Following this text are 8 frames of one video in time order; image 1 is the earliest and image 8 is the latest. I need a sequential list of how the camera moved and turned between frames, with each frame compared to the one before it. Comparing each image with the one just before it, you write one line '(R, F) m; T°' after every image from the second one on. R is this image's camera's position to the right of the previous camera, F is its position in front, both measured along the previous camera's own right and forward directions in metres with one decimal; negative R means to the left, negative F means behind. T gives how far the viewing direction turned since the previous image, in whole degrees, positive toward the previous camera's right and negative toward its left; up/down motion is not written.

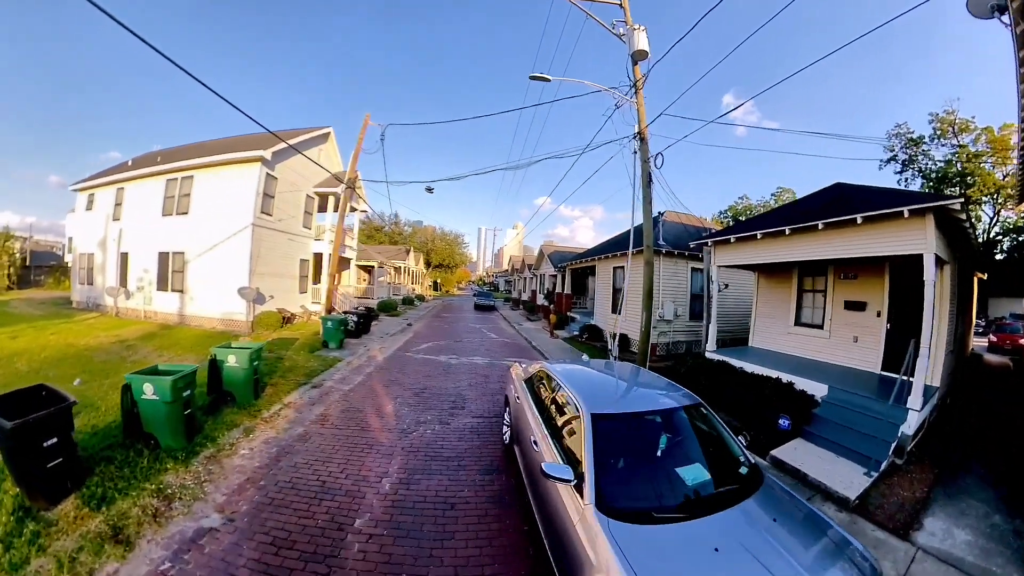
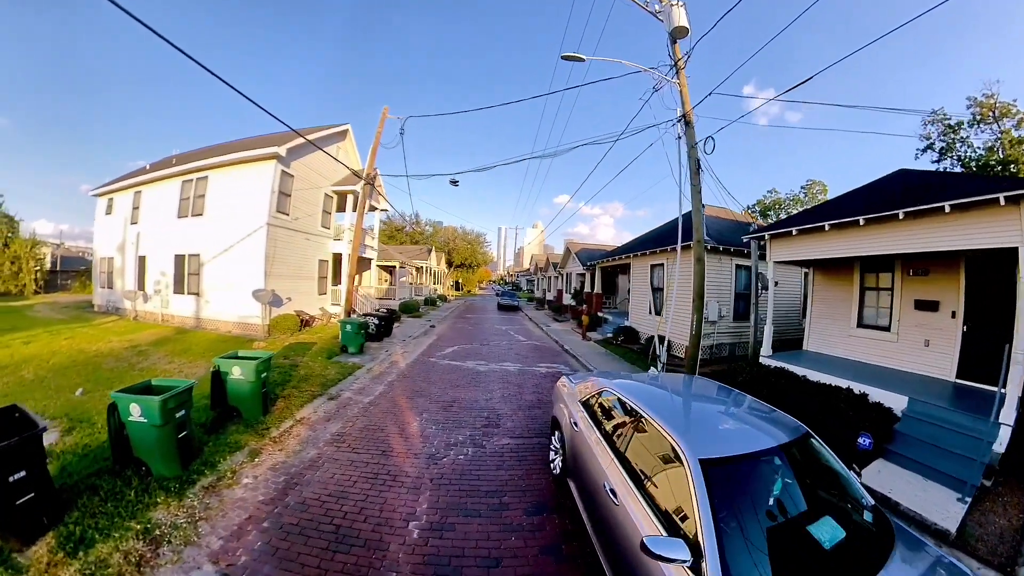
(-0.2, +0.8) m; -2°
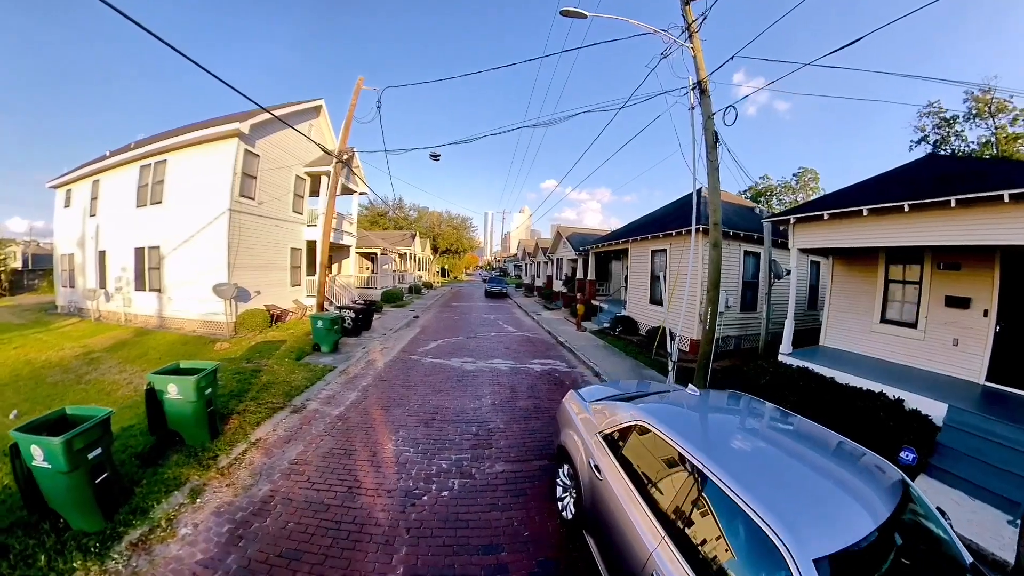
(-0.1, +0.8) m; +1°
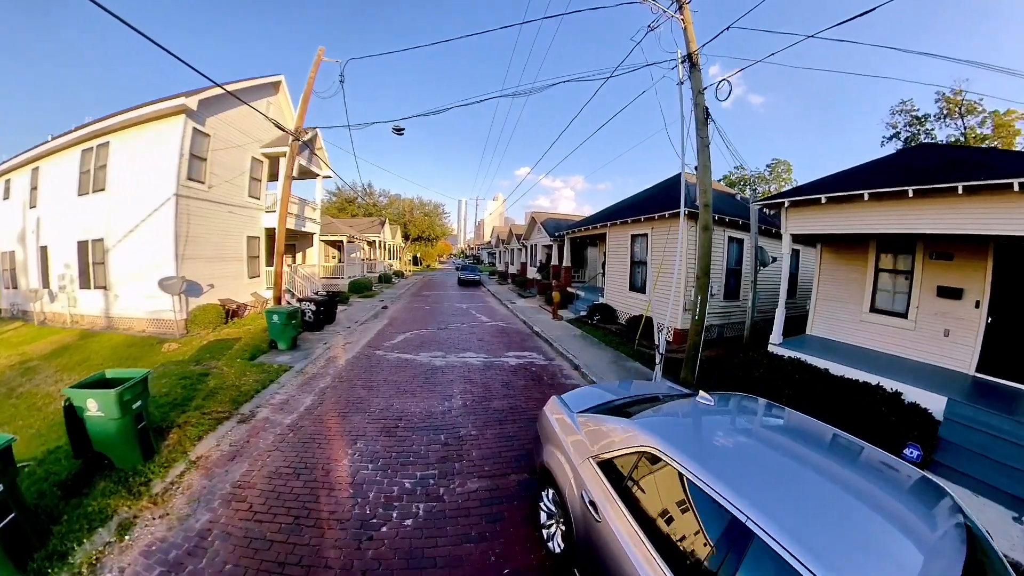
(0.0, +0.5) m; +3°
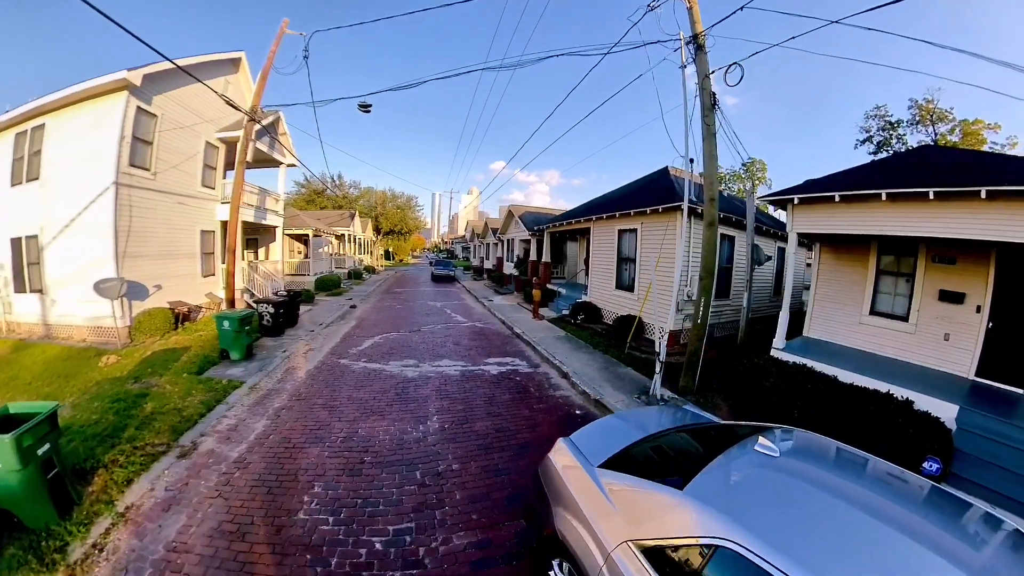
(-0.1, +0.7) m; +3°
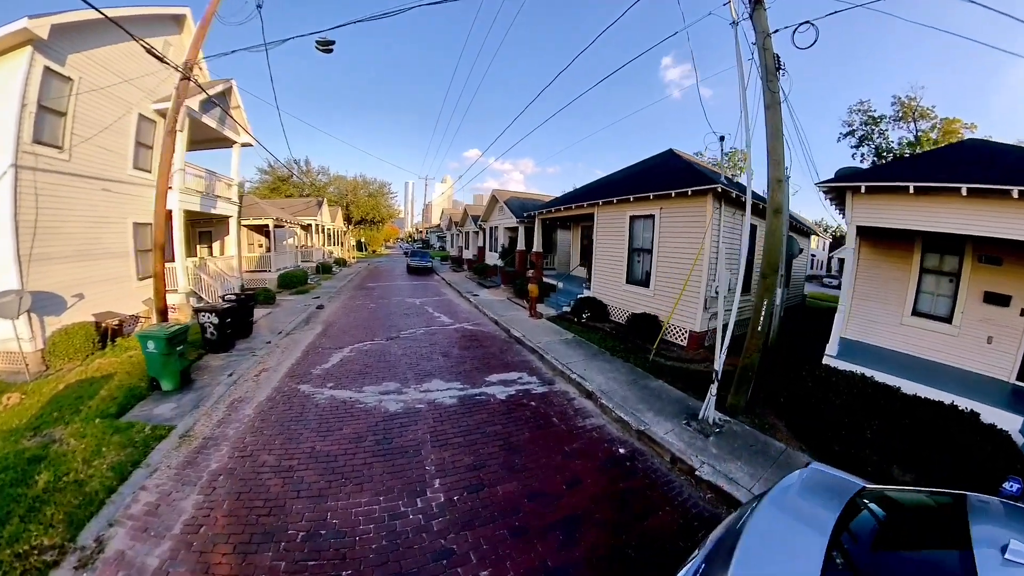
(-0.4, +1.3) m; +3°
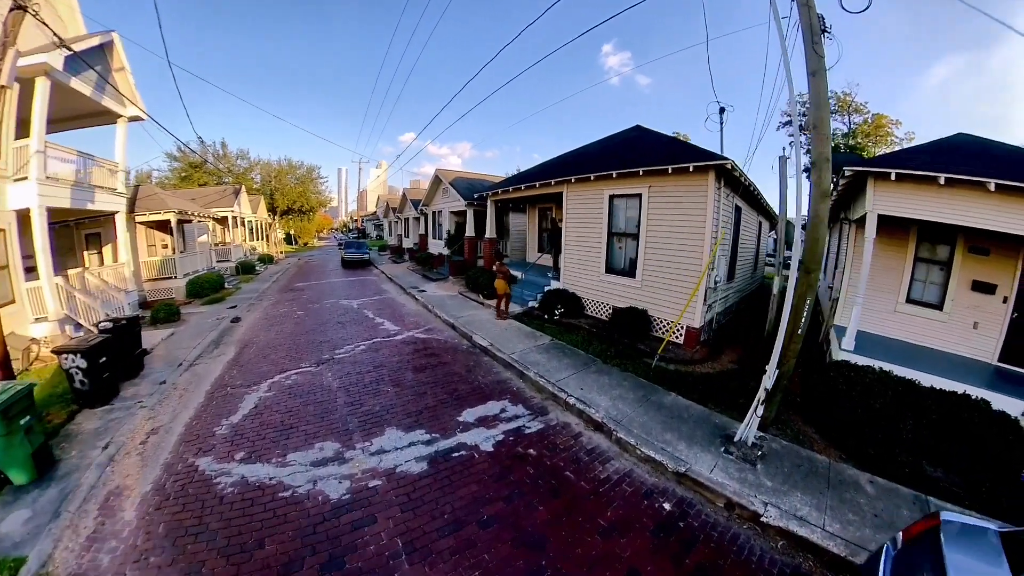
(-0.3, +1.2) m; +6°
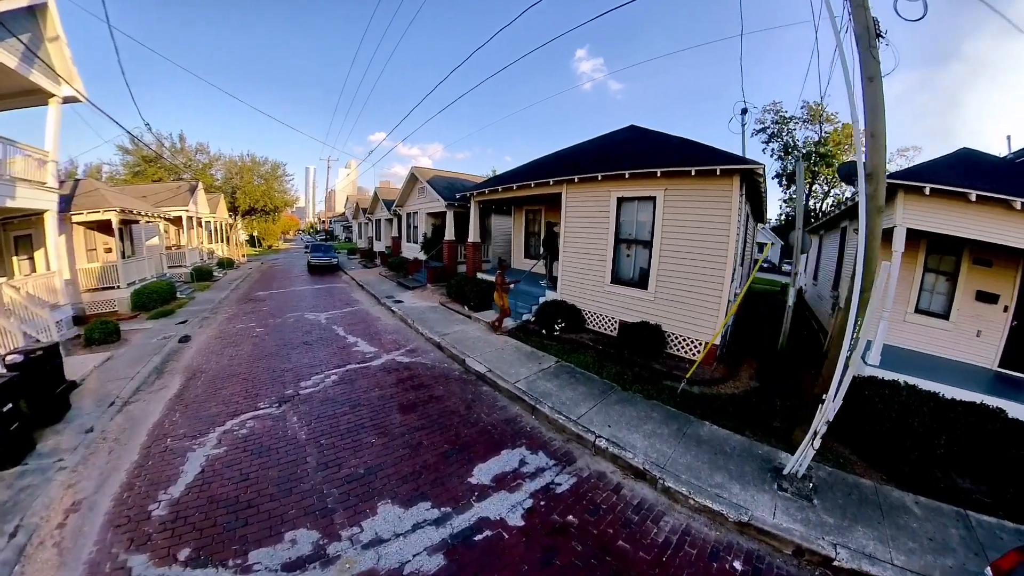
(-0.4, +0.8) m; +3°
